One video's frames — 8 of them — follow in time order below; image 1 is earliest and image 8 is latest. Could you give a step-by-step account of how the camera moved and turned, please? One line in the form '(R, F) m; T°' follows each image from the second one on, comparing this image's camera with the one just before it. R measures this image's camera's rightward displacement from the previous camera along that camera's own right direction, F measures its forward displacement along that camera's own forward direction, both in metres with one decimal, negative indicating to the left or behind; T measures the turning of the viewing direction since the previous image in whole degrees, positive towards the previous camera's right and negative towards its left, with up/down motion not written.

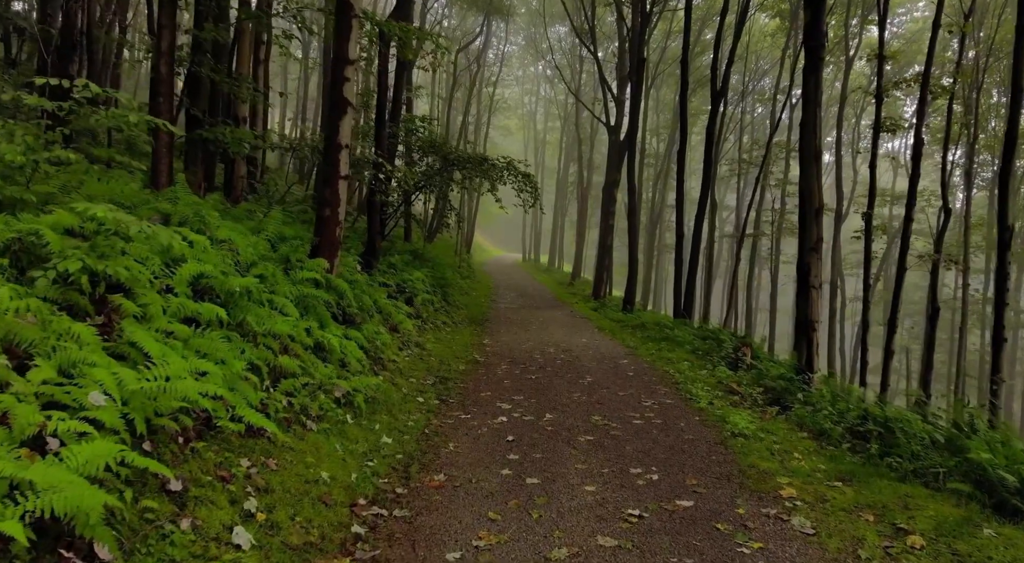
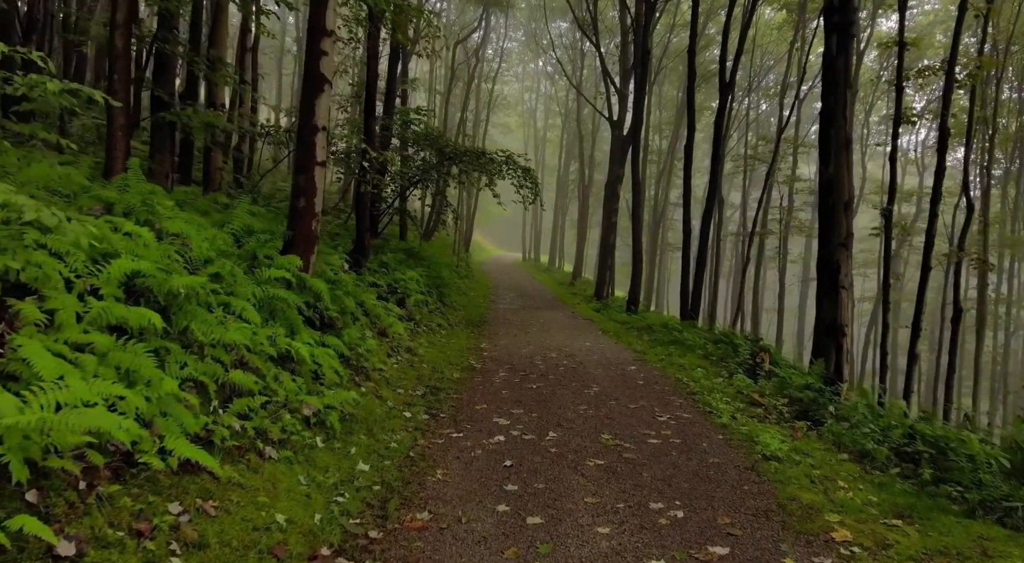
(0.0, +1.0) m; 0°
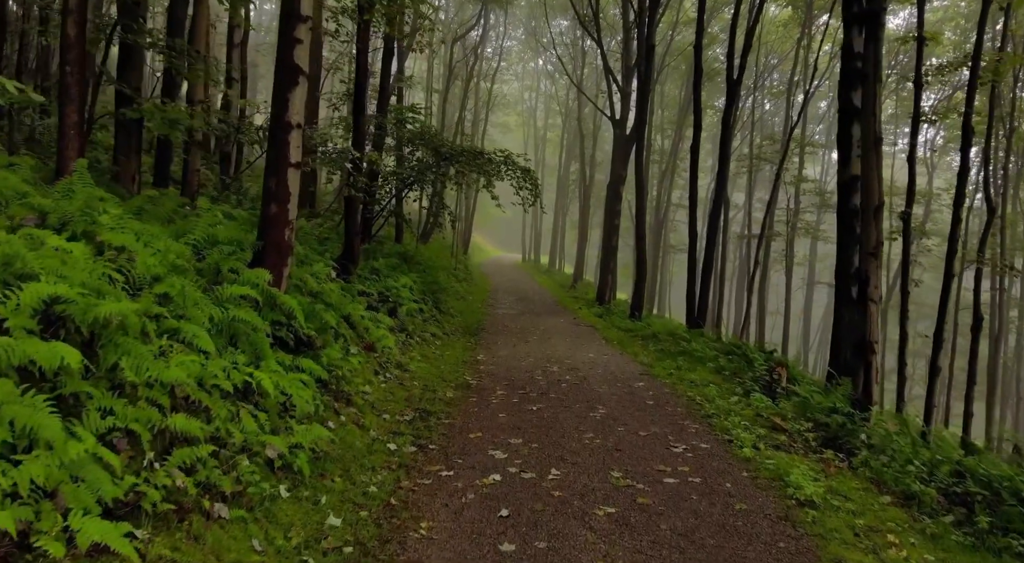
(0.0, +0.8) m; 0°
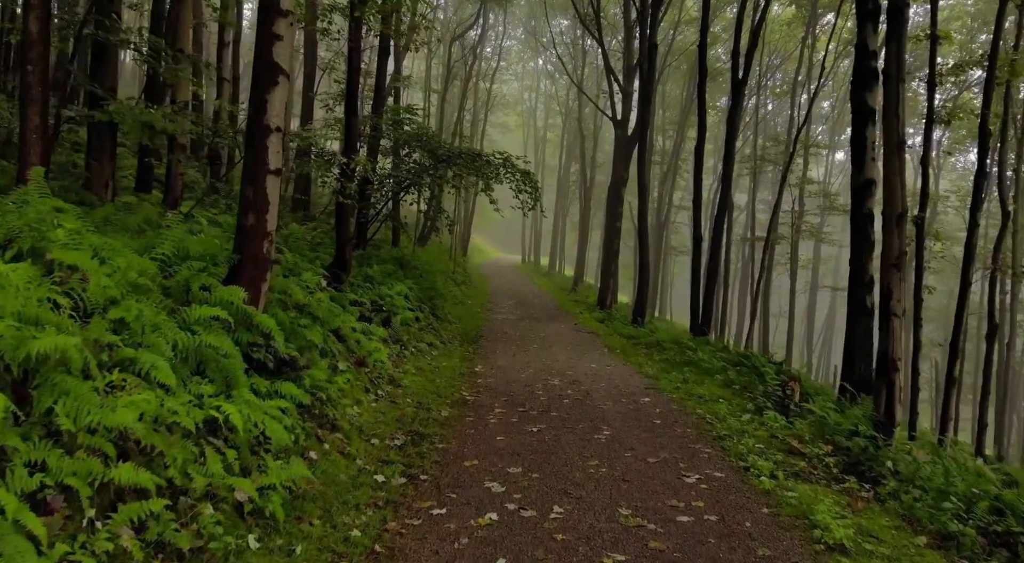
(0.0, +0.6) m; 0°
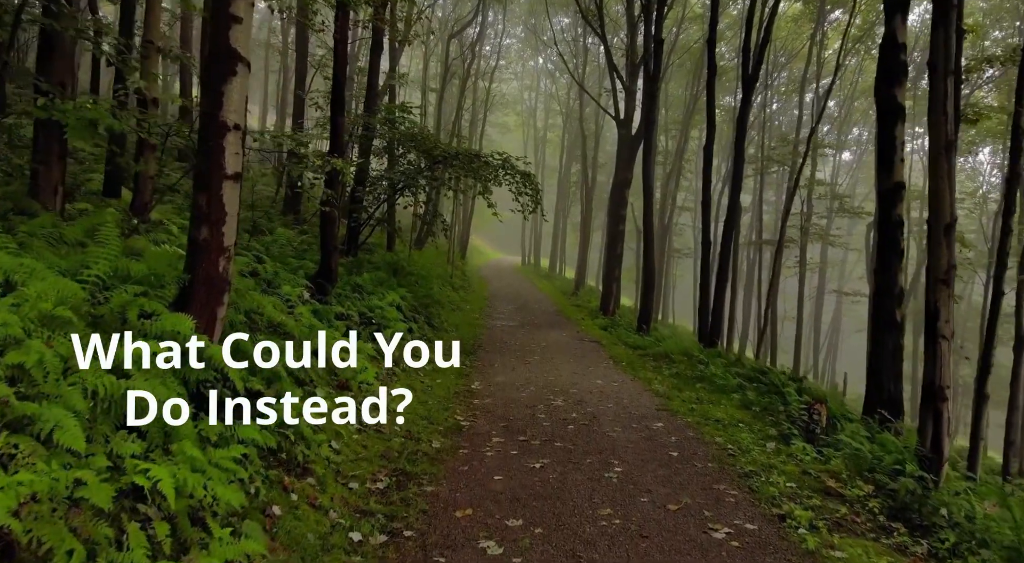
(0.0, +0.9) m; 0°
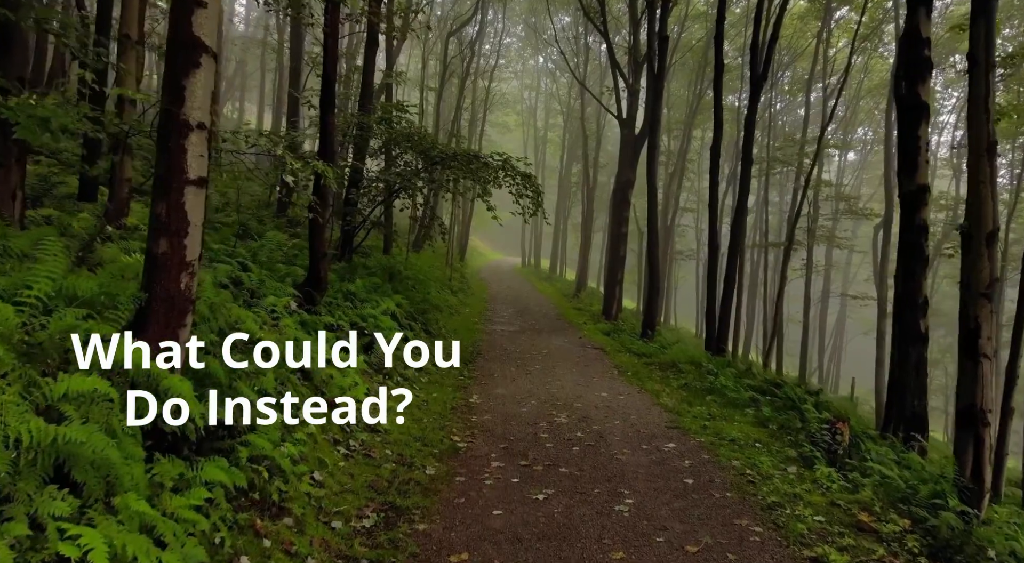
(0.0, +0.6) m; 0°
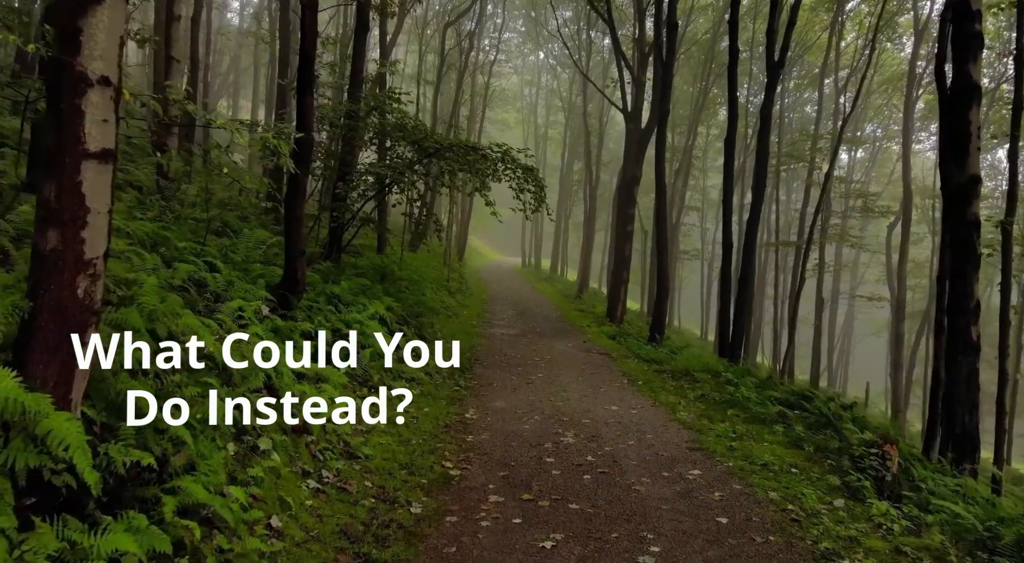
(0.0, +1.2) m; 0°
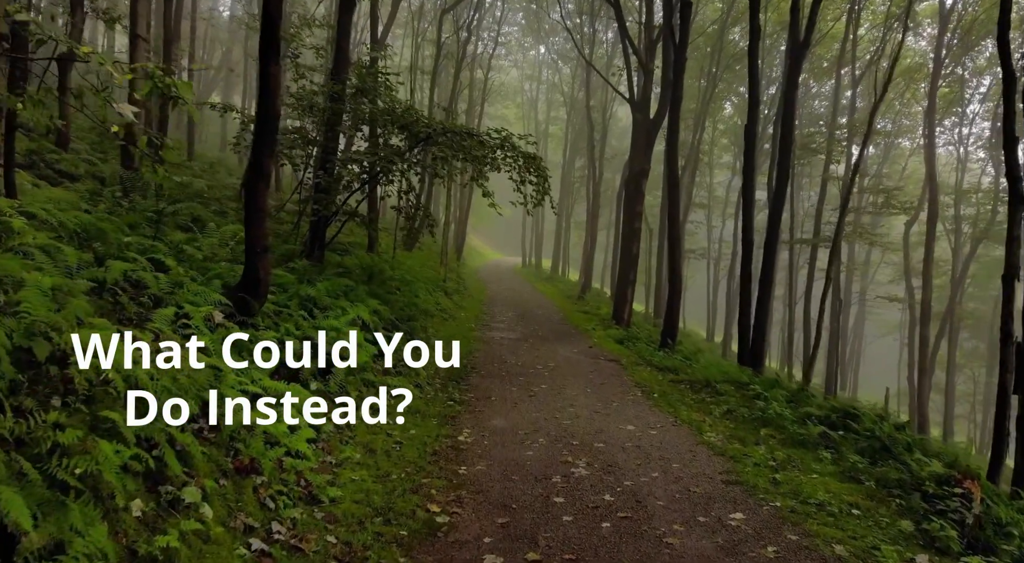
(0.0, +1.4) m; 0°
